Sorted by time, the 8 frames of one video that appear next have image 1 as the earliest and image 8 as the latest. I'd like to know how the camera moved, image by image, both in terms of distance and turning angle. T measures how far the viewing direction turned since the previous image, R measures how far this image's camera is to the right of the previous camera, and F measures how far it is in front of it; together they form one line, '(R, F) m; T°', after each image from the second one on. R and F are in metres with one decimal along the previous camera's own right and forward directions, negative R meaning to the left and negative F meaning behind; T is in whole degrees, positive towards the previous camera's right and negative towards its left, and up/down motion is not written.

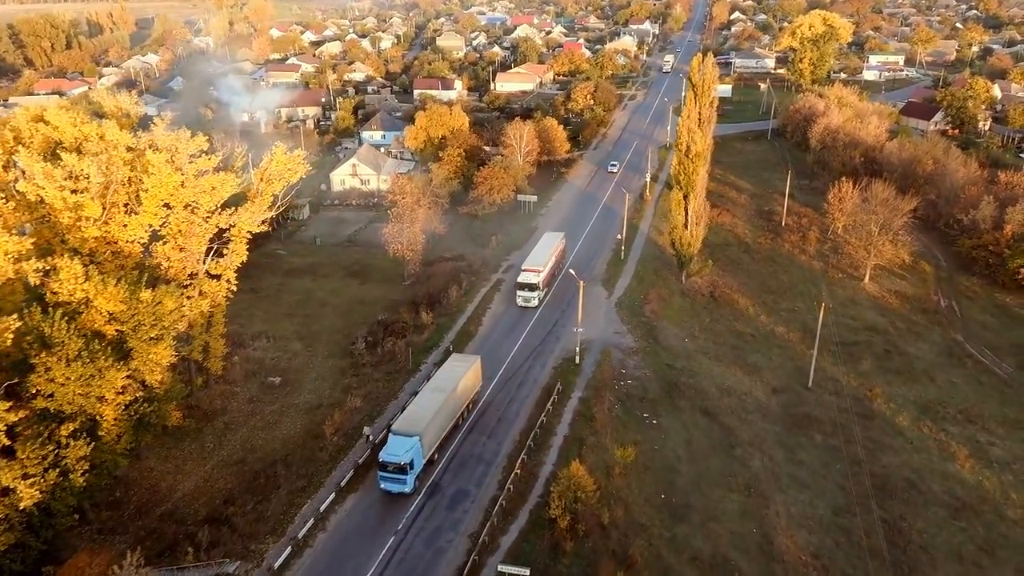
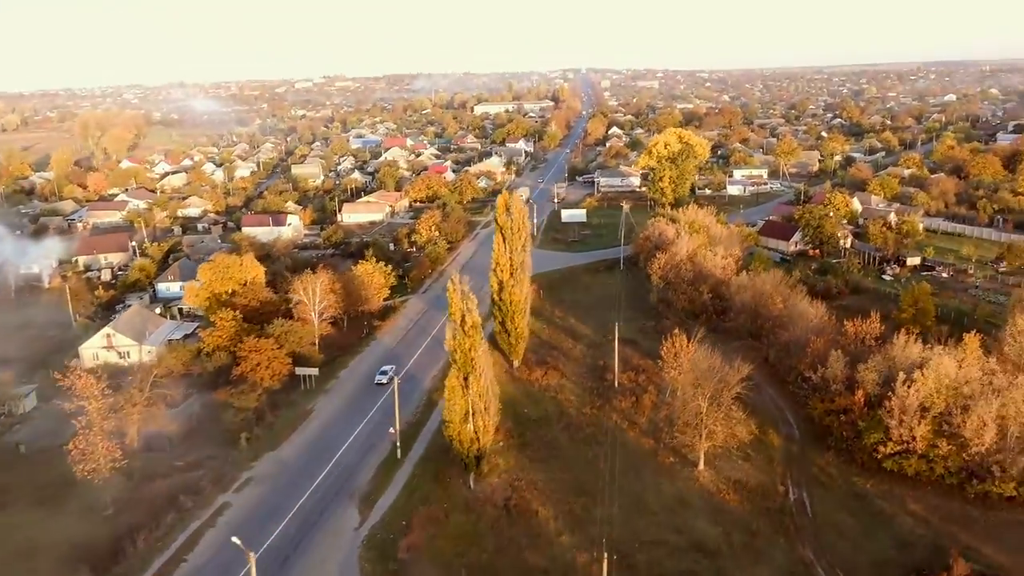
(+2.4, +2.8) m; +6°
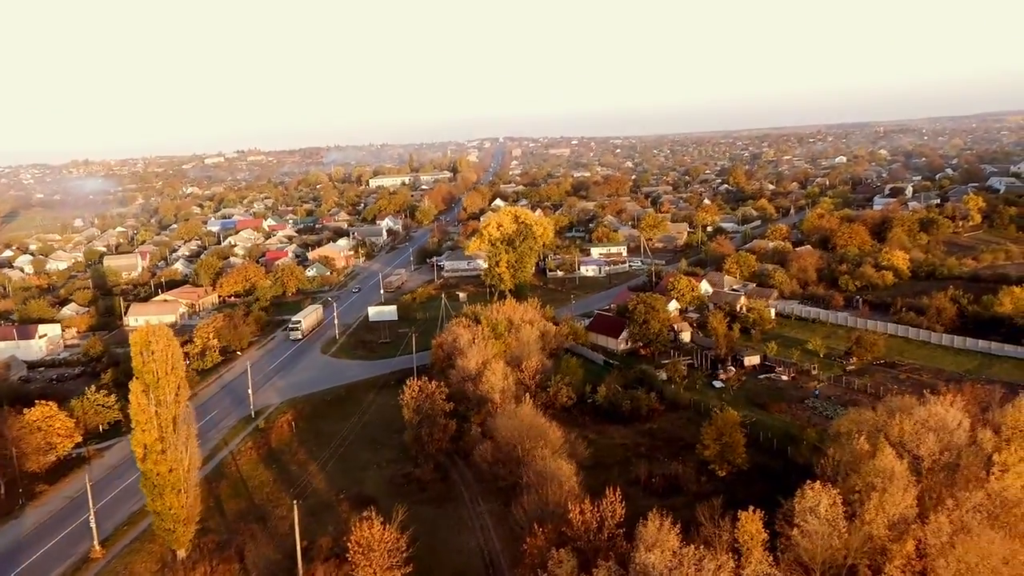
(+3.7, +3.5) m; +5°
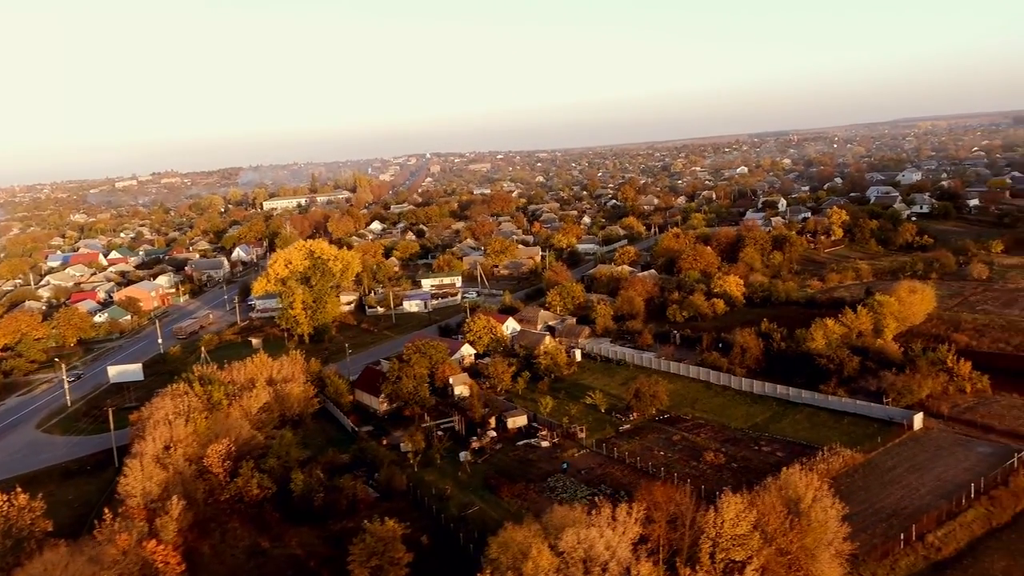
(+4.2, +2.6) m; +4°
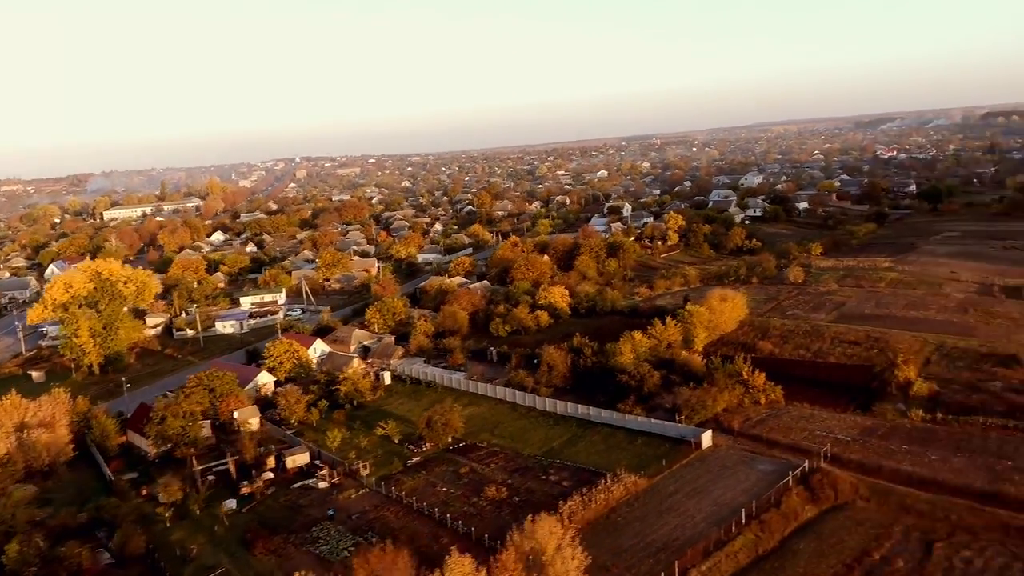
(+1.8, +0.9) m; +8°
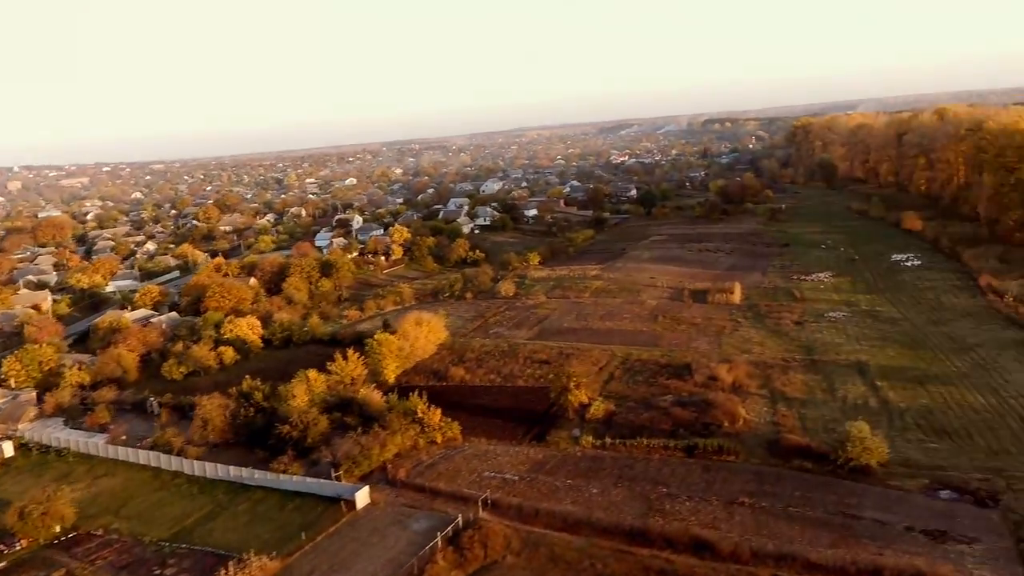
(+2.2, +1.3) m; +16°
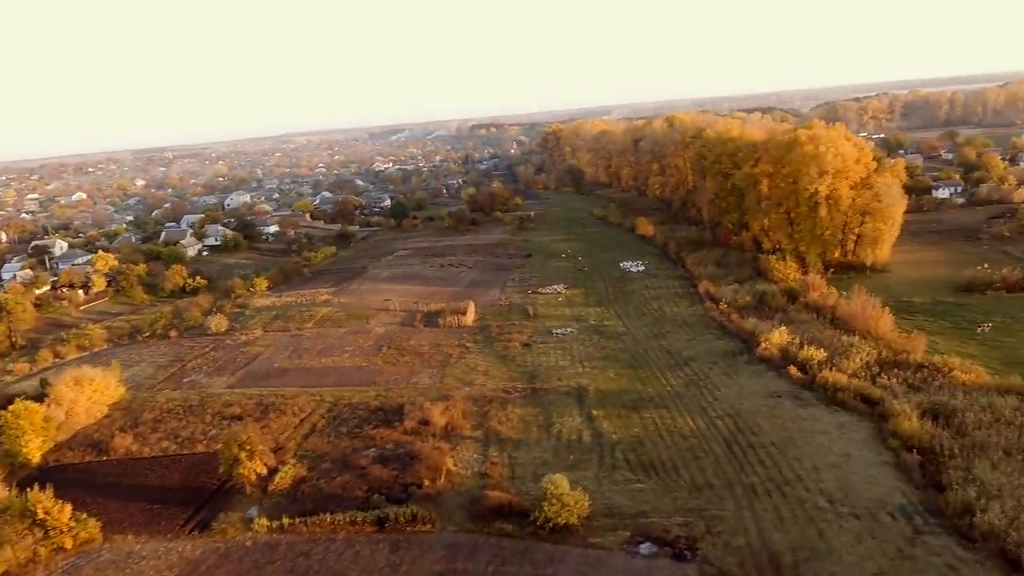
(+1.9, +1.7) m; +15°
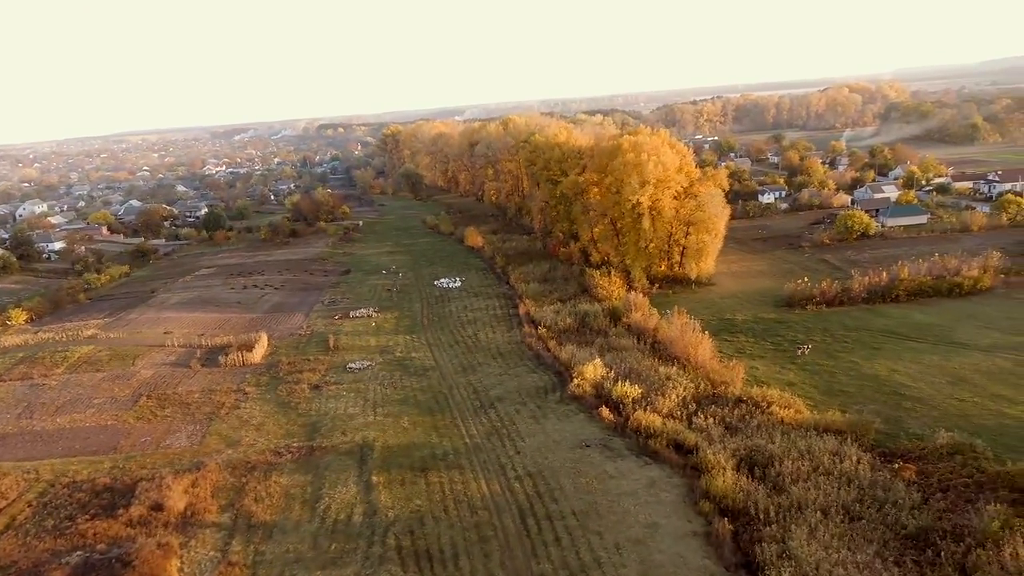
(+1.6, +2.3) m; +10°
